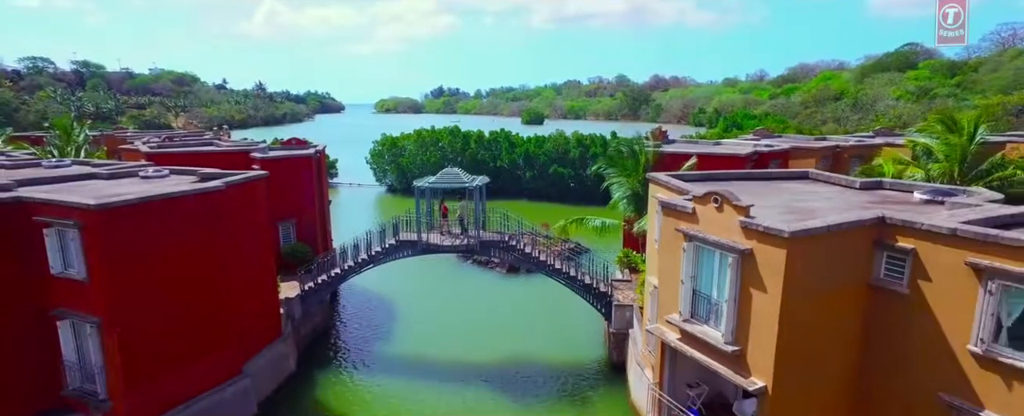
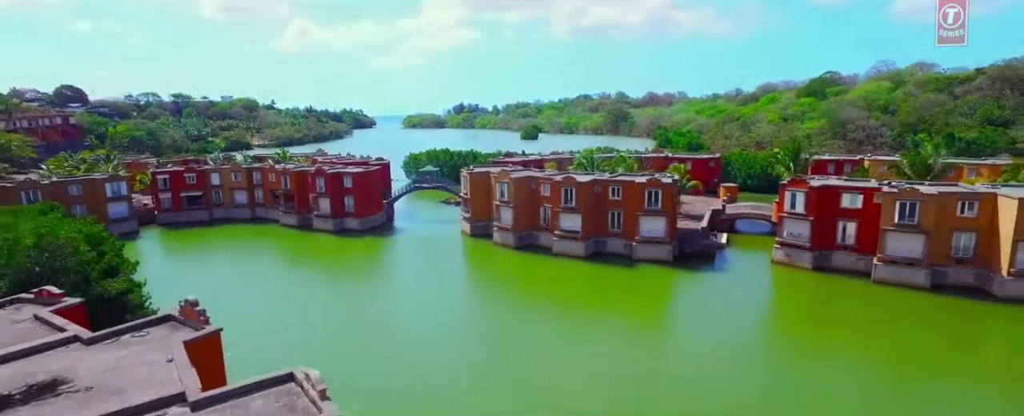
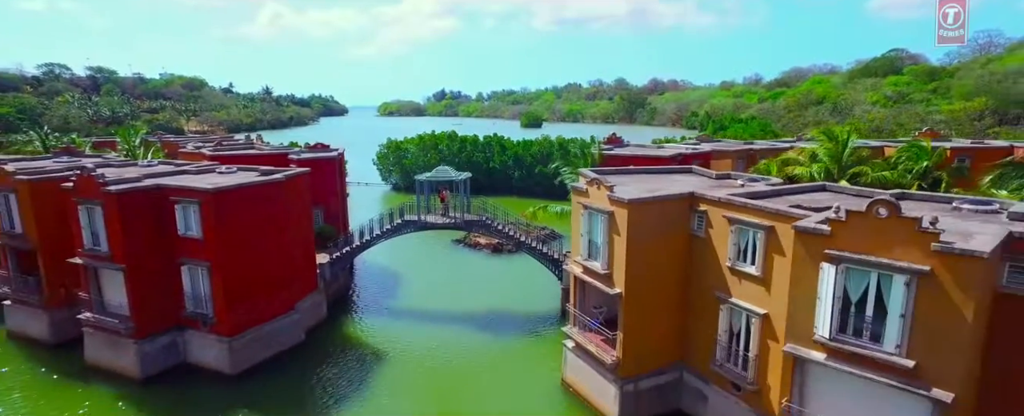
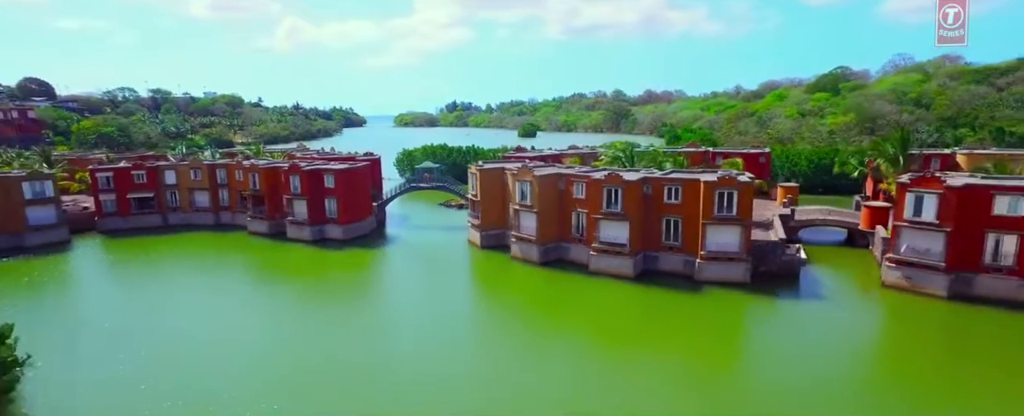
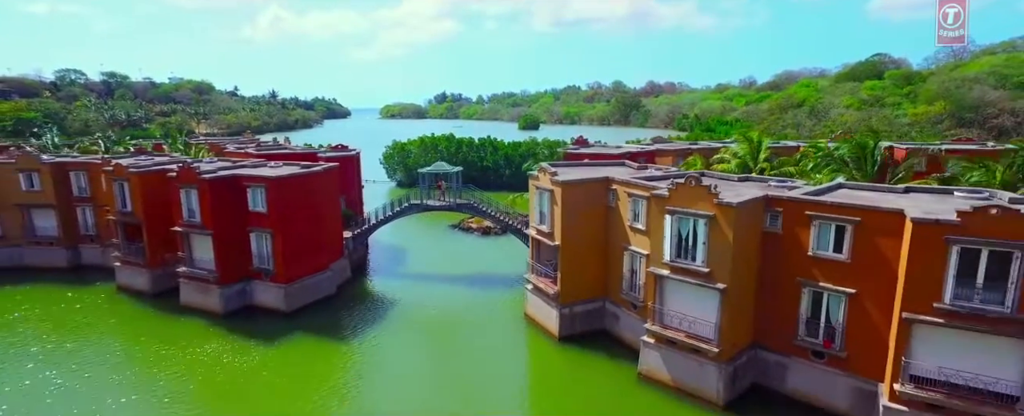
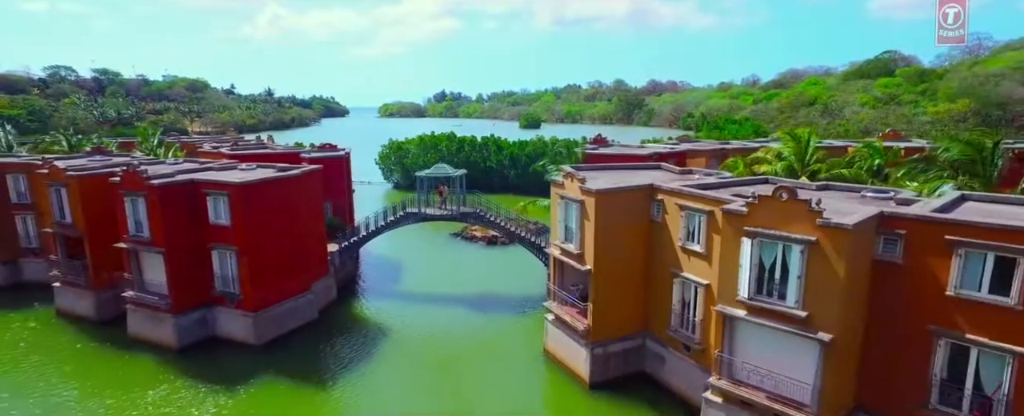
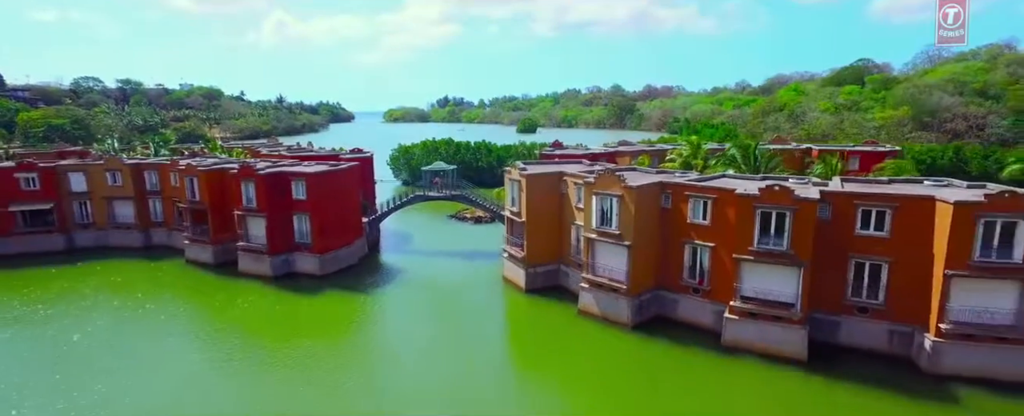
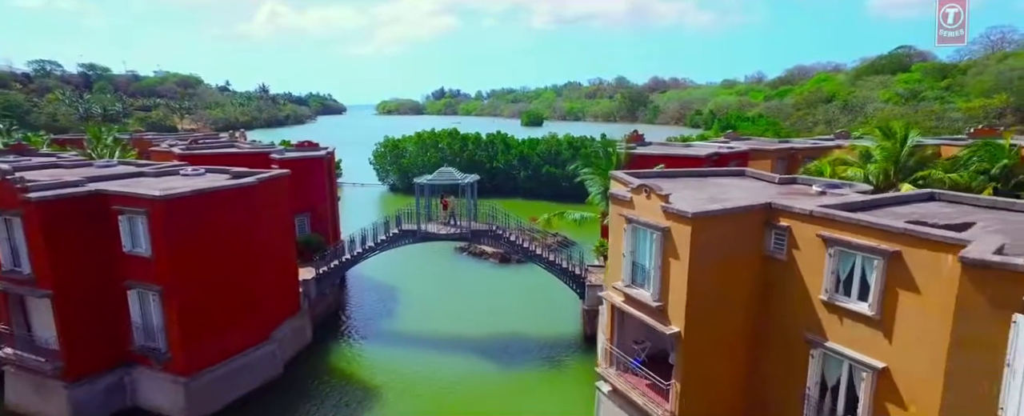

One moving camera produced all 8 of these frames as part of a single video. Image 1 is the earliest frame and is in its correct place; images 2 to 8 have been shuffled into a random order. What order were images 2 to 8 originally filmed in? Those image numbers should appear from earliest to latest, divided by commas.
8, 3, 6, 5, 7, 4, 2
